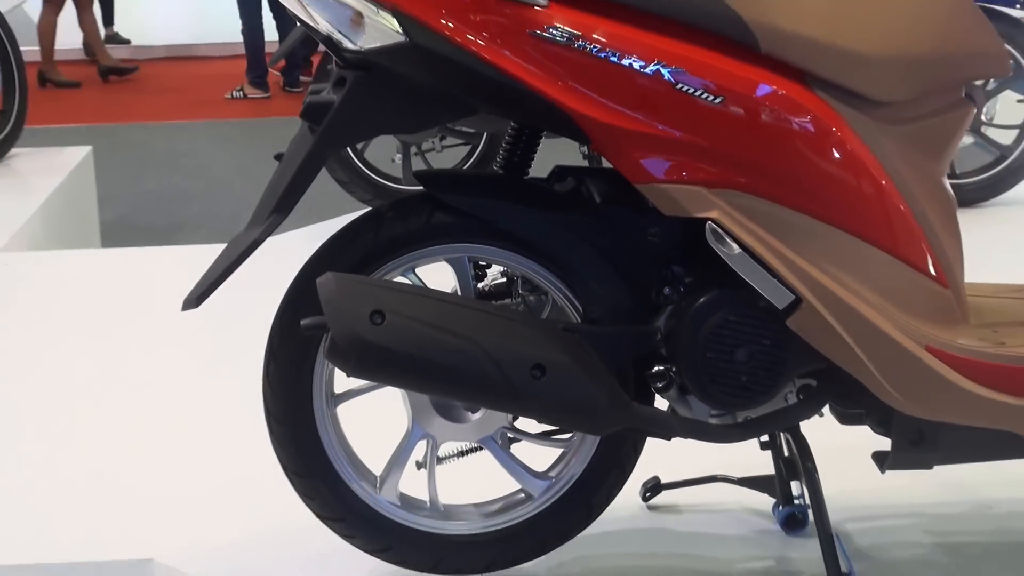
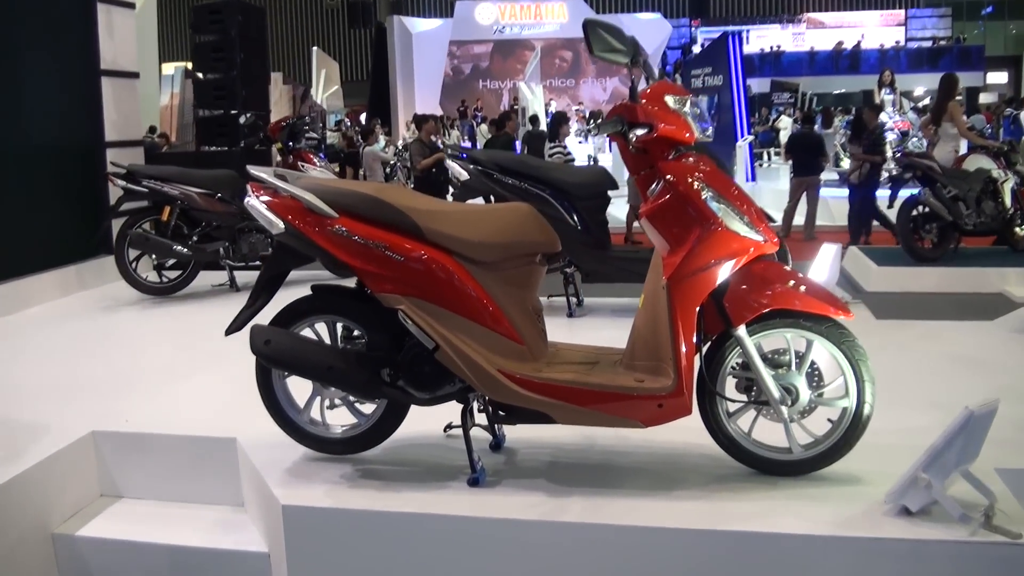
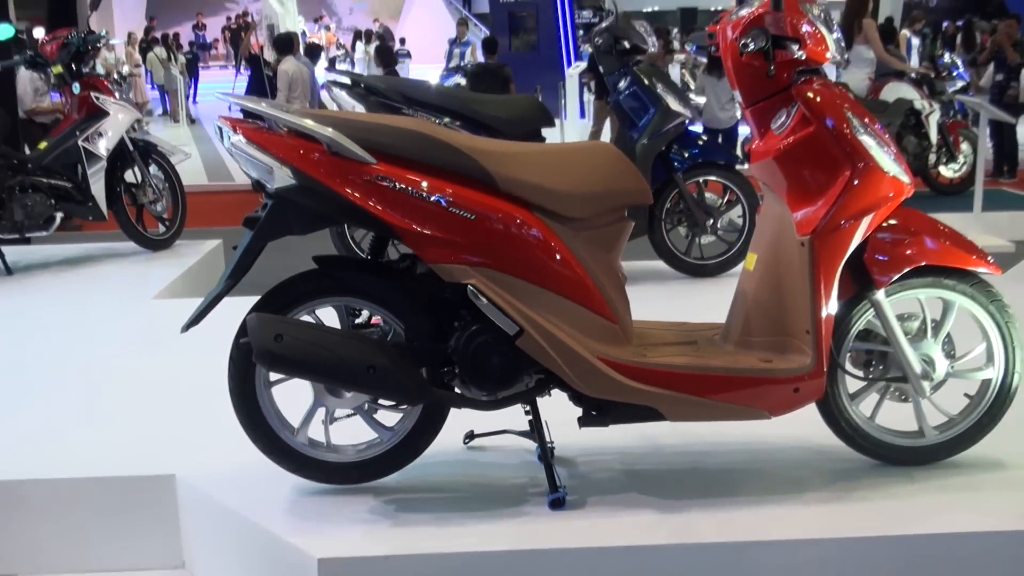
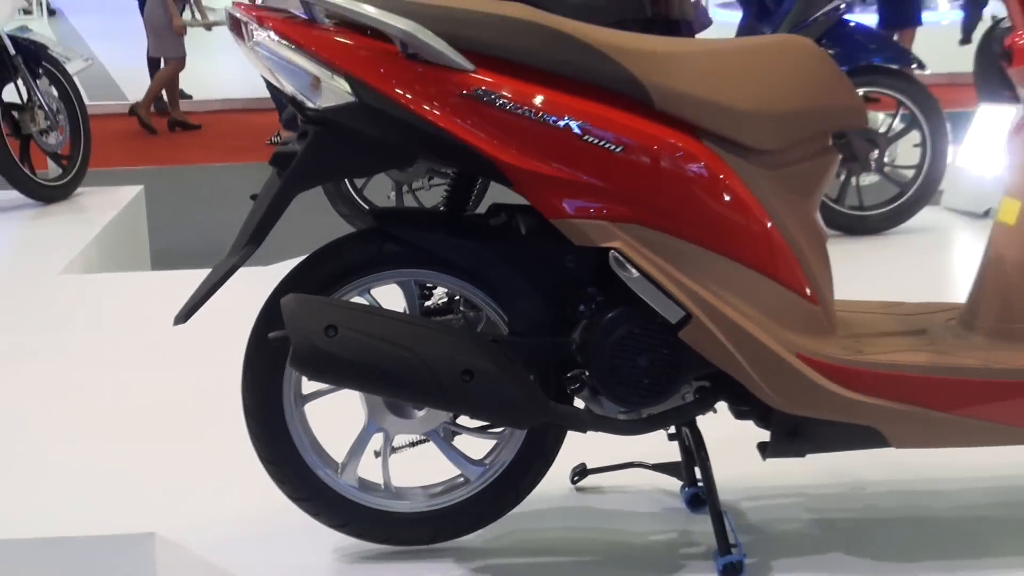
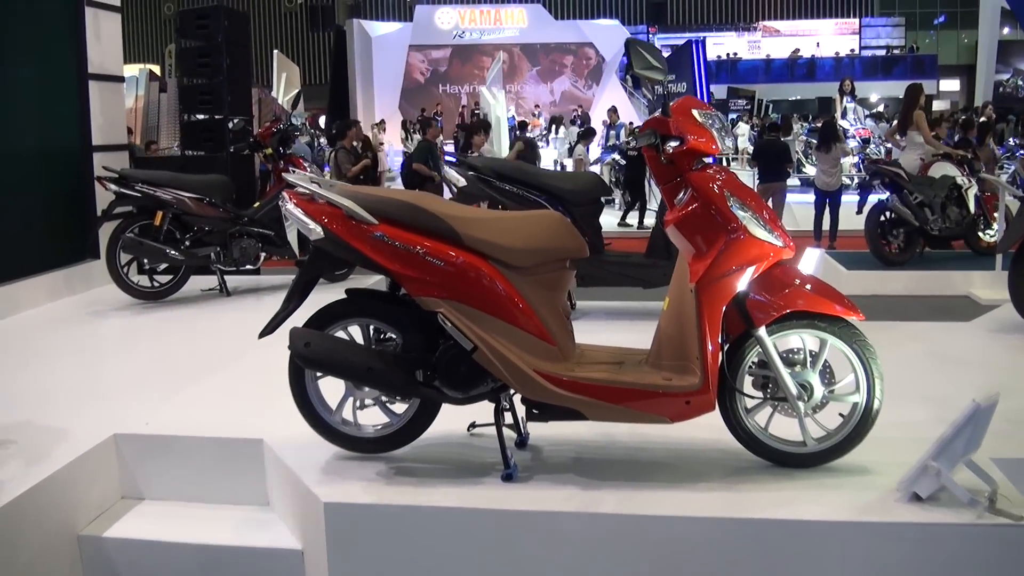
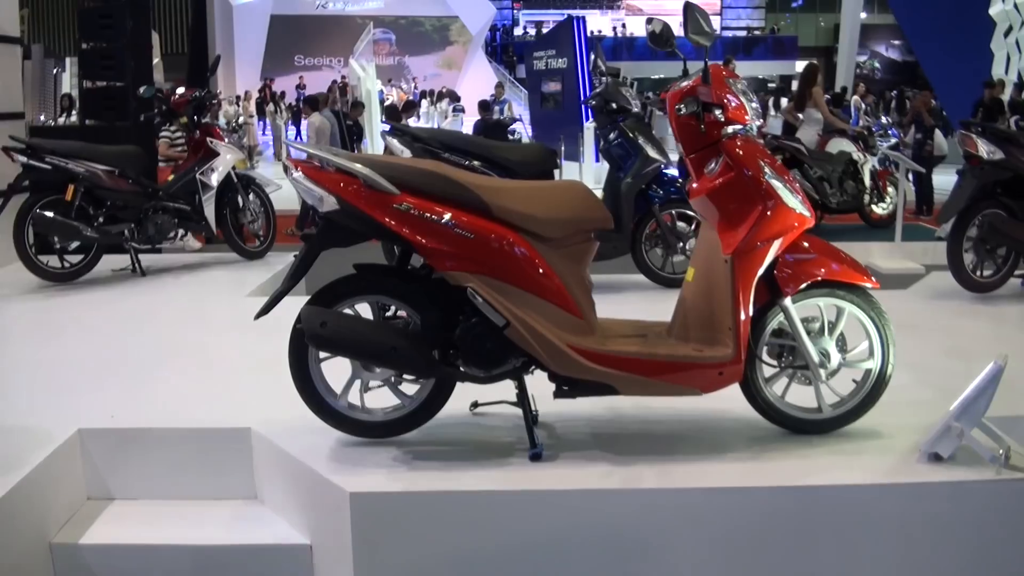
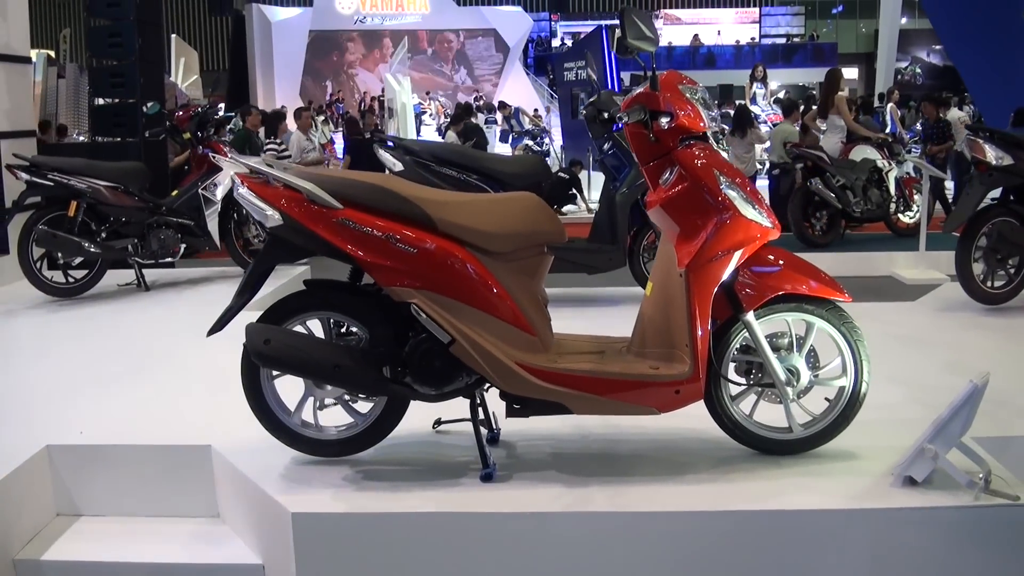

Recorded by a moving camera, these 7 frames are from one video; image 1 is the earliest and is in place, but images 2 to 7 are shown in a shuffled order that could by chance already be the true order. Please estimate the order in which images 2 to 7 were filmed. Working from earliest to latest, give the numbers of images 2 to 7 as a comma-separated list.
4, 3, 6, 7, 5, 2
